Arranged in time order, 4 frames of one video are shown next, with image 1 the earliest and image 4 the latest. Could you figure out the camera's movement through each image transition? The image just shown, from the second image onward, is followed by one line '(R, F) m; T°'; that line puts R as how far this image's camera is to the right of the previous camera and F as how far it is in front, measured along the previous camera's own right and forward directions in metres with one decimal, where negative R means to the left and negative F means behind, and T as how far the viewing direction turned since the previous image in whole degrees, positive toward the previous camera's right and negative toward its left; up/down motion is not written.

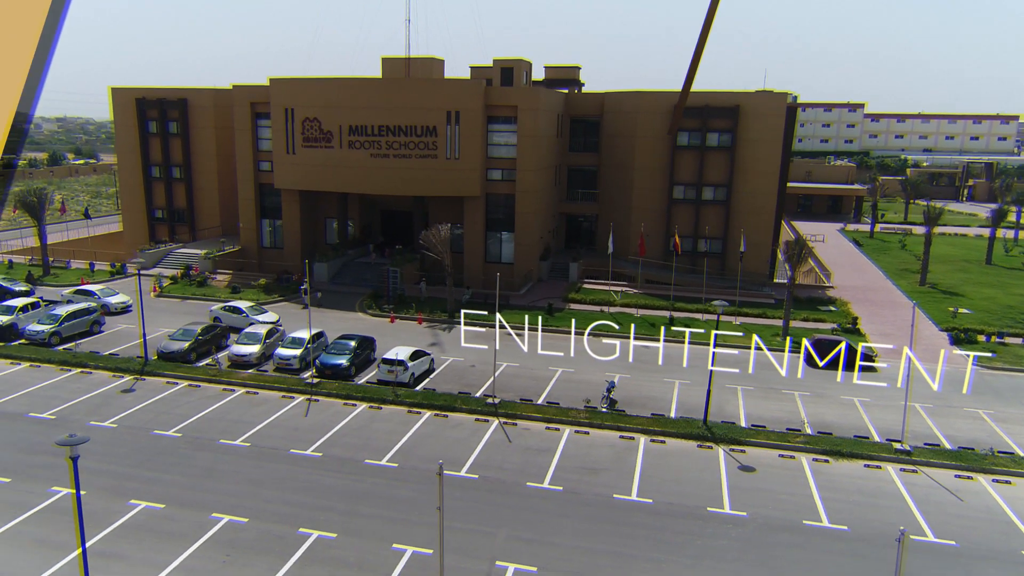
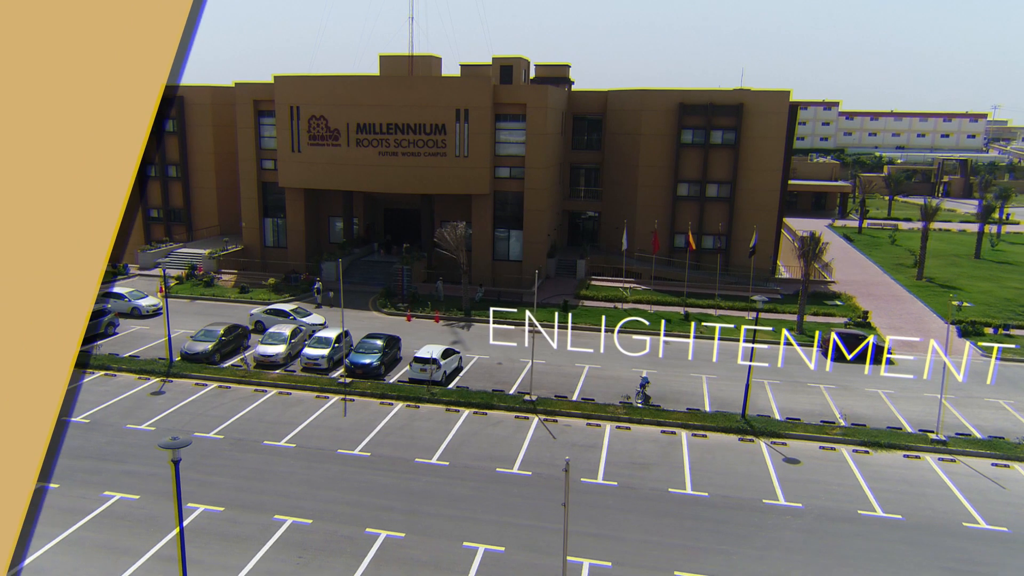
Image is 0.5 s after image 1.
(-0.8, 0.0) m; +2°
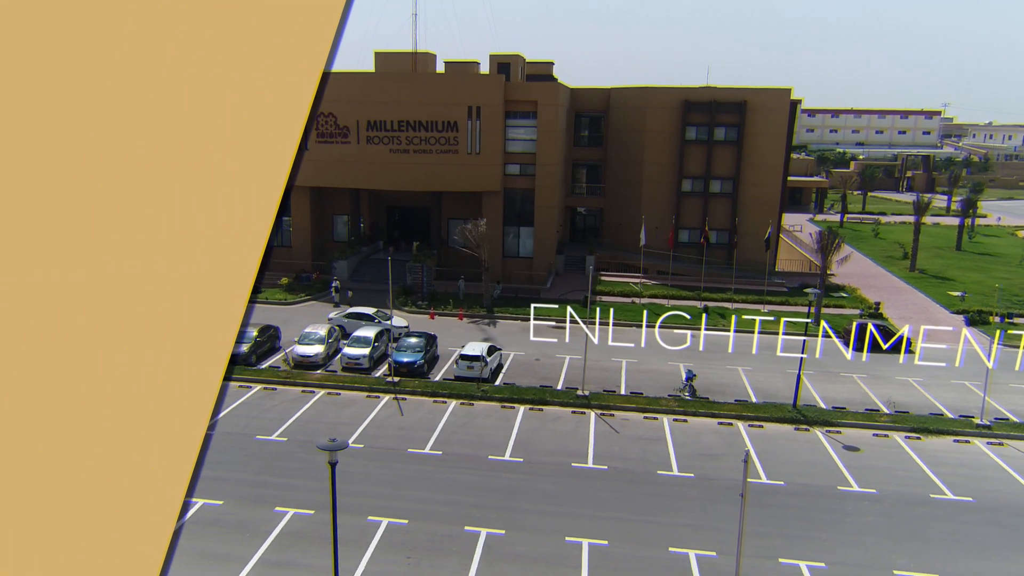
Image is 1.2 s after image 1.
(-1.1, 0.0) m; +3°
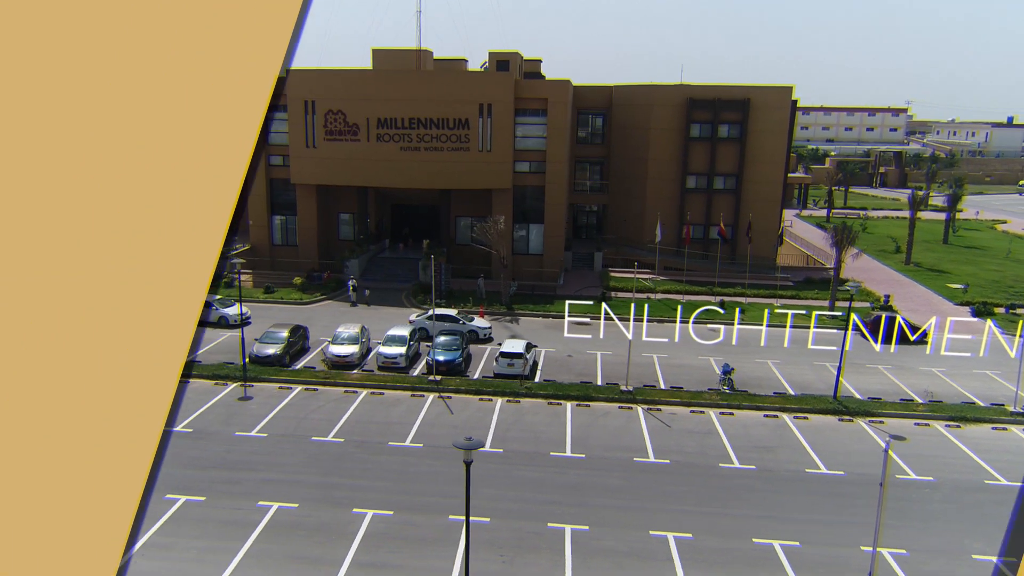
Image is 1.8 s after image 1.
(-0.9, 0.0) m; +2°
